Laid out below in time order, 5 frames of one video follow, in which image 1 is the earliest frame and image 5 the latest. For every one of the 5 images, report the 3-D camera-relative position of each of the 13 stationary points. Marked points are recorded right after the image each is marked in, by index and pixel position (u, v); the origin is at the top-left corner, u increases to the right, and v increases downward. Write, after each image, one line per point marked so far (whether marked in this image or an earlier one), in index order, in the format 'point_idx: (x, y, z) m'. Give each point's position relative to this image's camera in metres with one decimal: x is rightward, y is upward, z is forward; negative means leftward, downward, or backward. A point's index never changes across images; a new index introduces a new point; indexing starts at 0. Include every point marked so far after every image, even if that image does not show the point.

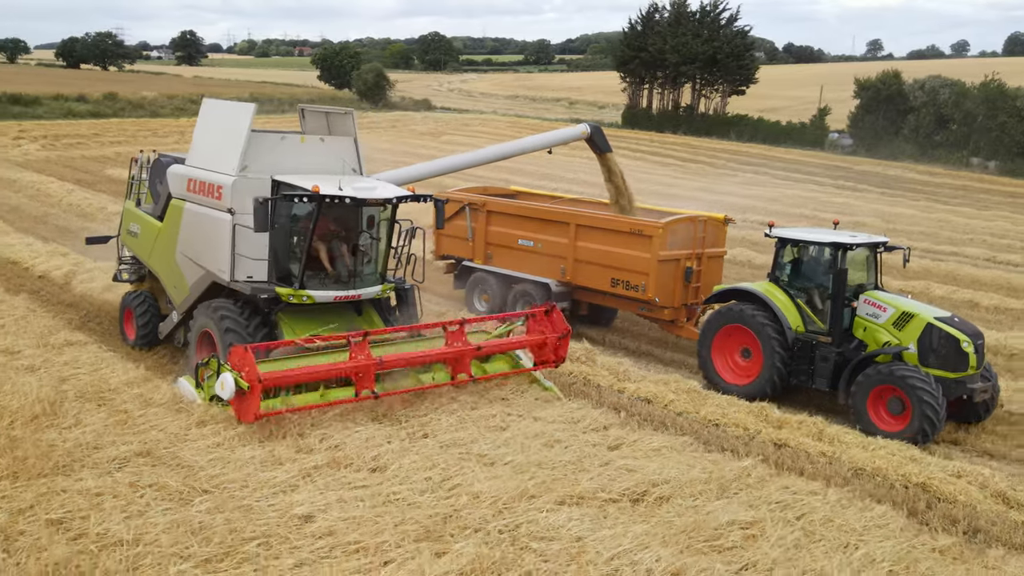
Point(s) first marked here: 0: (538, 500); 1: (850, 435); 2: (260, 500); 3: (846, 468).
0: (+0.1, -1.1, +4.9) m
1: (+2.4, -1.0, +6.8) m
2: (-1.3, -1.0, +4.8) m
3: (+2.2, -1.2, +6.1) m
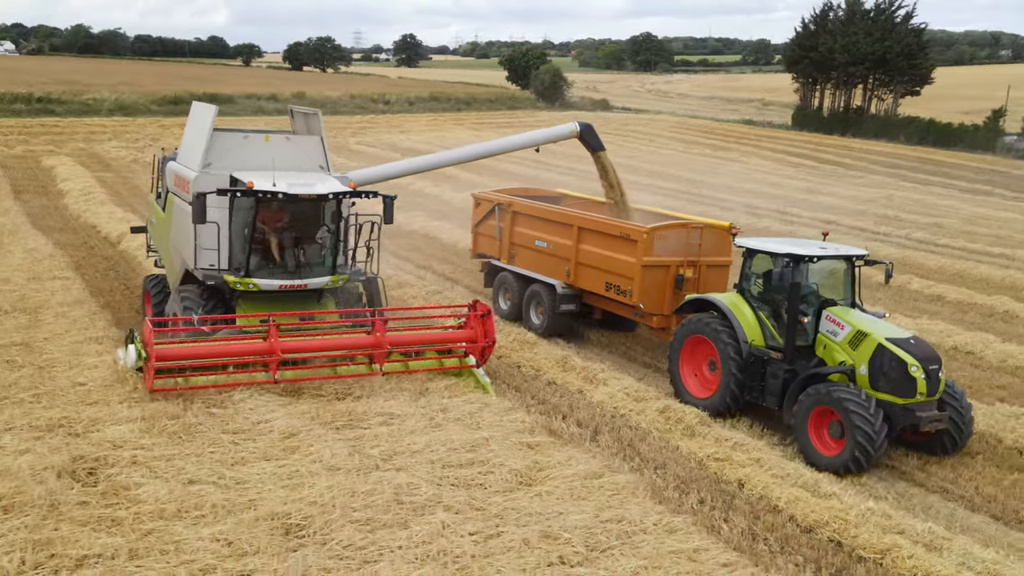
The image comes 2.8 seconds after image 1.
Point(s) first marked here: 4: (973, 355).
0: (-1.7, -0.7, +6.6) m
1: (+0.9, -0.7, +8.0) m
2: (-3.1, -0.6, +6.7) m
3: (+0.5, -0.9, +7.4) m
4: (+4.6, -0.7, +9.7) m
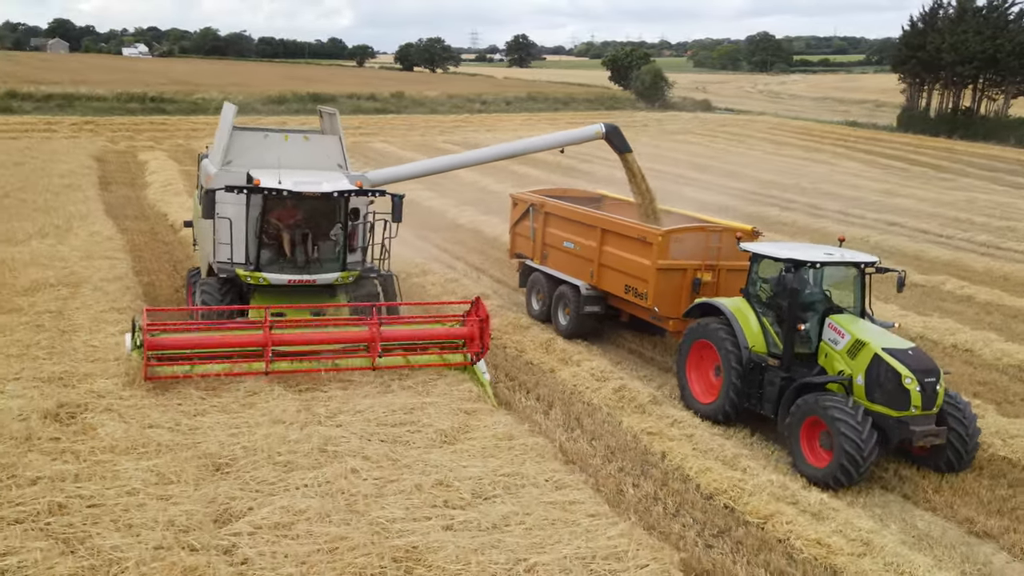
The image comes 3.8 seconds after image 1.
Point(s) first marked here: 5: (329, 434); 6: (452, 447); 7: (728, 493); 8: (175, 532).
0: (-2.1, -0.5, +7.3) m
1: (+0.7, -0.6, +8.4) m
2: (-3.4, -0.4, +7.7) m
3: (+0.3, -0.8, +7.9) m
4: (+4.6, -0.7, +9.8) m
5: (-1.1, -0.9, +5.8) m
6: (-0.3, -1.0, +5.8) m
7: (+1.3, -1.2, +5.8) m
8: (-1.5, -1.1, +4.4) m
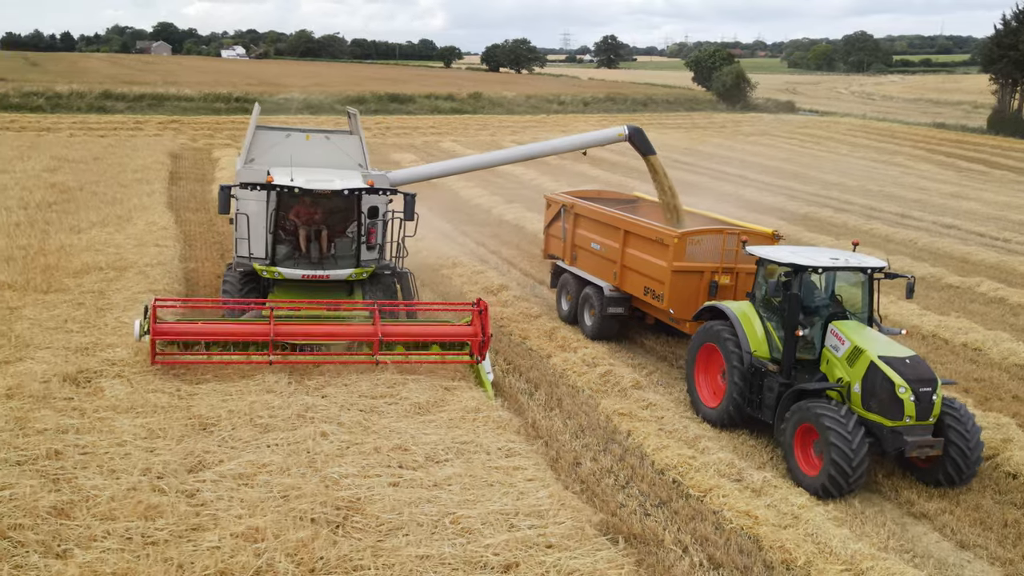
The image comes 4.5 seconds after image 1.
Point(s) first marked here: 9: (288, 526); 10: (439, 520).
0: (-2.1, -0.4, +8.0) m
1: (+0.7, -0.6, +8.8) m
2: (-3.4, -0.2, +8.4) m
3: (+0.2, -0.7, +8.3) m
4: (+4.7, -0.6, +9.8) m
5: (-1.3, -0.8, +6.3) m
6: (-0.6, -0.8, +6.3) m
7: (+1.1, -1.1, +6.1) m
8: (-1.9, -1.0, +5.0) m
9: (-1.1, -1.1, +4.6) m
10: (-0.4, -1.1, +4.8) m
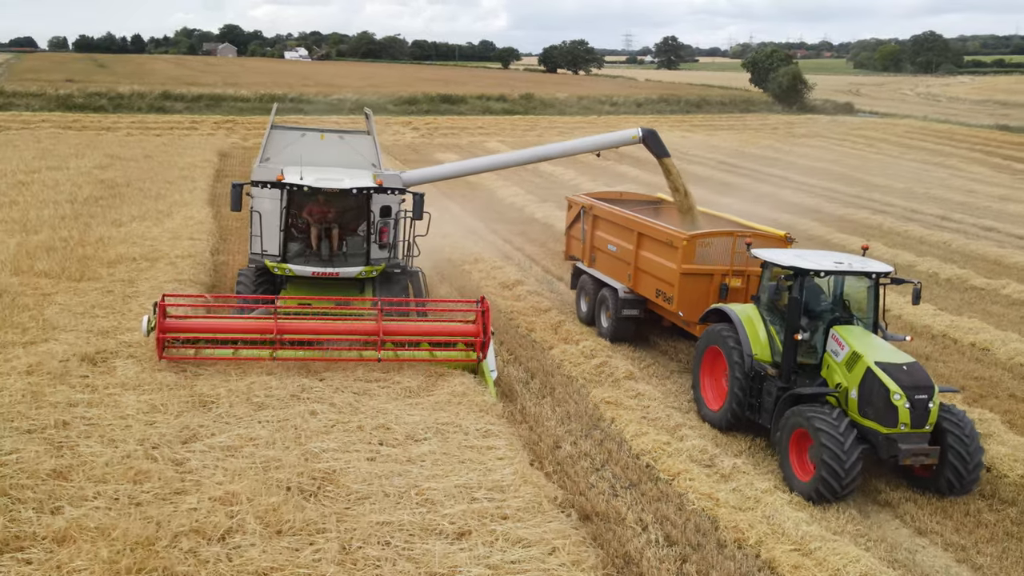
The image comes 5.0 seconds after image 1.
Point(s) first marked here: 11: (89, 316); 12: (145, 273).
0: (-2.1, -0.3, +8.4) m
1: (+0.7, -0.5, +9.1) m
2: (-3.4, -0.1, +8.9) m
3: (+0.2, -0.6, +8.6) m
4: (+4.8, -0.6, +9.8) m
5: (-1.4, -0.7, +6.7) m
6: (-0.7, -0.8, +6.6) m
7: (+0.9, -1.1, +6.4) m
8: (-2.1, -0.9, +5.5) m
9: (-1.3, -1.0, +4.9) m
10: (-0.6, -1.1, +5.1) m
11: (-3.6, -0.2, +8.1) m
12: (-3.8, +0.1, +10.0) m
